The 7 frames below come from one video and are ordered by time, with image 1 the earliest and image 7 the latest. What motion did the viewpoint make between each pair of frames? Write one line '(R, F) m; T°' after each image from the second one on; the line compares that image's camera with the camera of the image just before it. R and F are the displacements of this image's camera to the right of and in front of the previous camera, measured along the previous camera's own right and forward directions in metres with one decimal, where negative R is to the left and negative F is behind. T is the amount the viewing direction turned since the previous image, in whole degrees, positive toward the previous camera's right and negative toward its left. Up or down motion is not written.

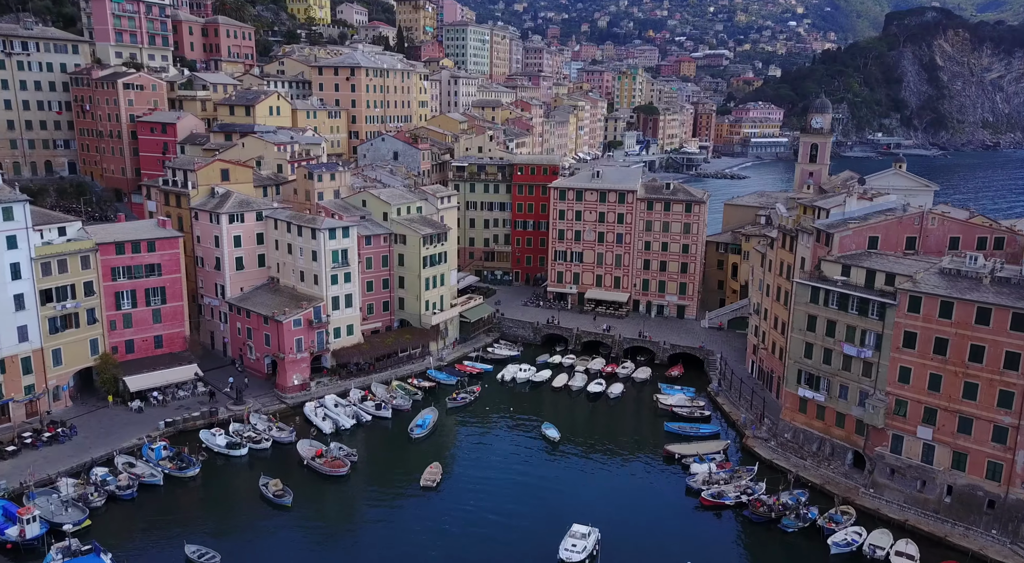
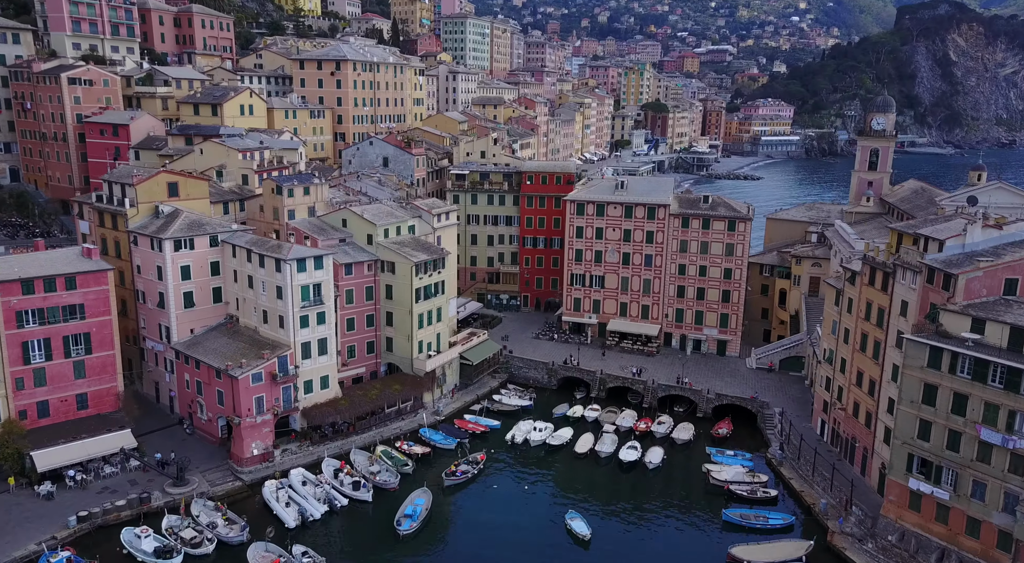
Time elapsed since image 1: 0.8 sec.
(-1.1, +14.6) m; 0°
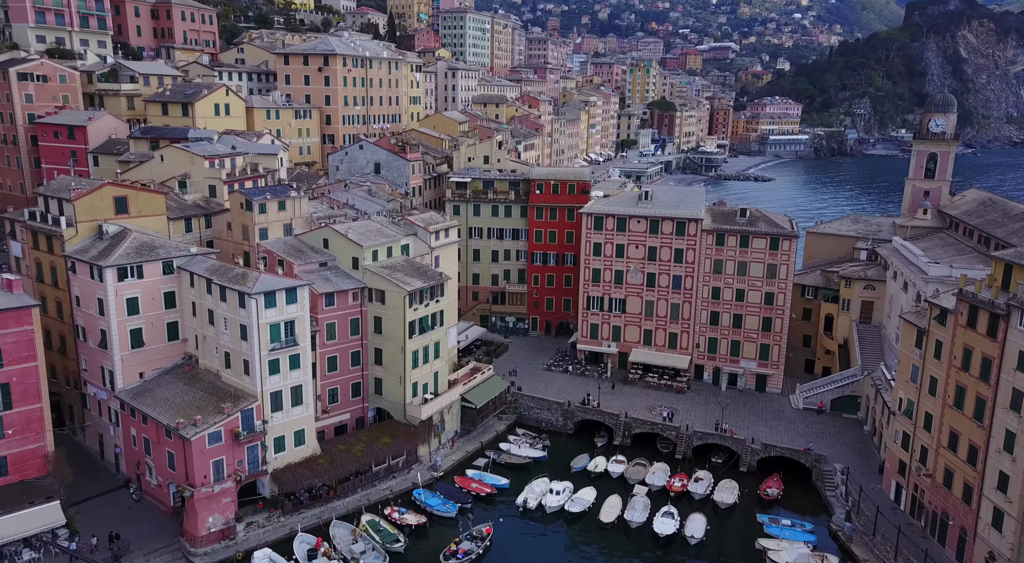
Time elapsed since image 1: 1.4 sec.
(-0.8, +10.3) m; 0°
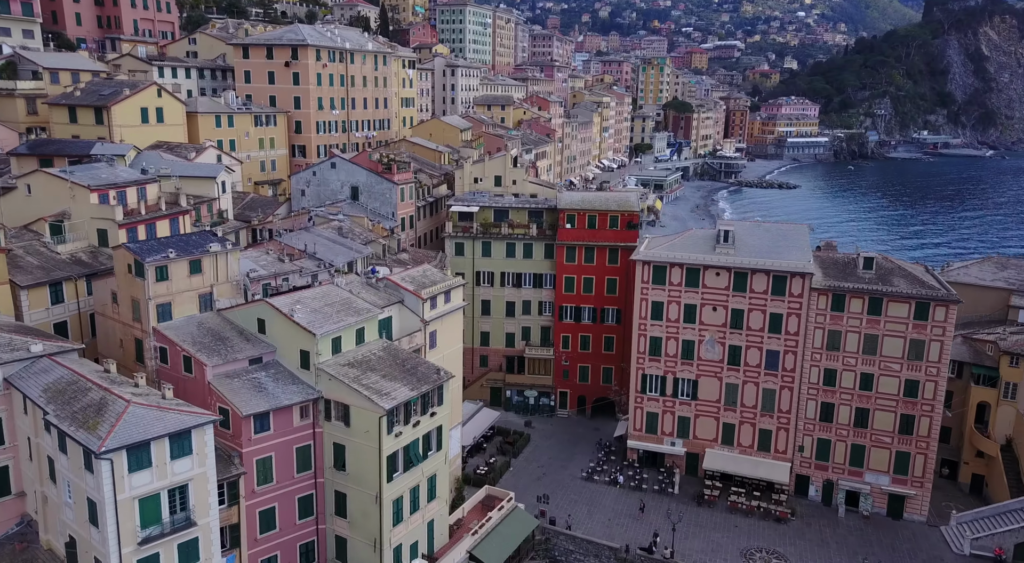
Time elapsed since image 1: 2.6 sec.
(-1.8, +20.9) m; 0°
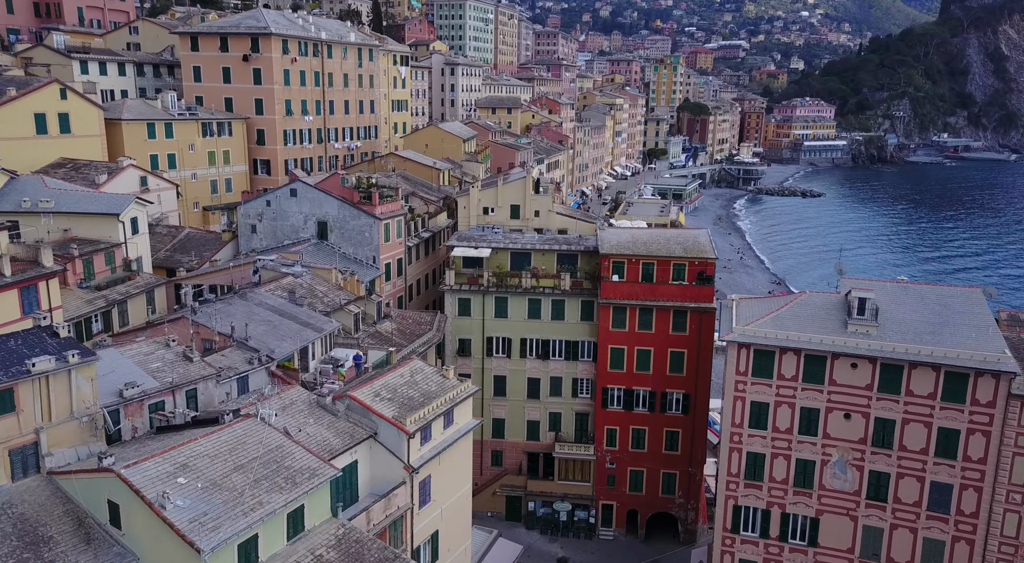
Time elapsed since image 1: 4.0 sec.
(-1.4, +17.3) m; 0°
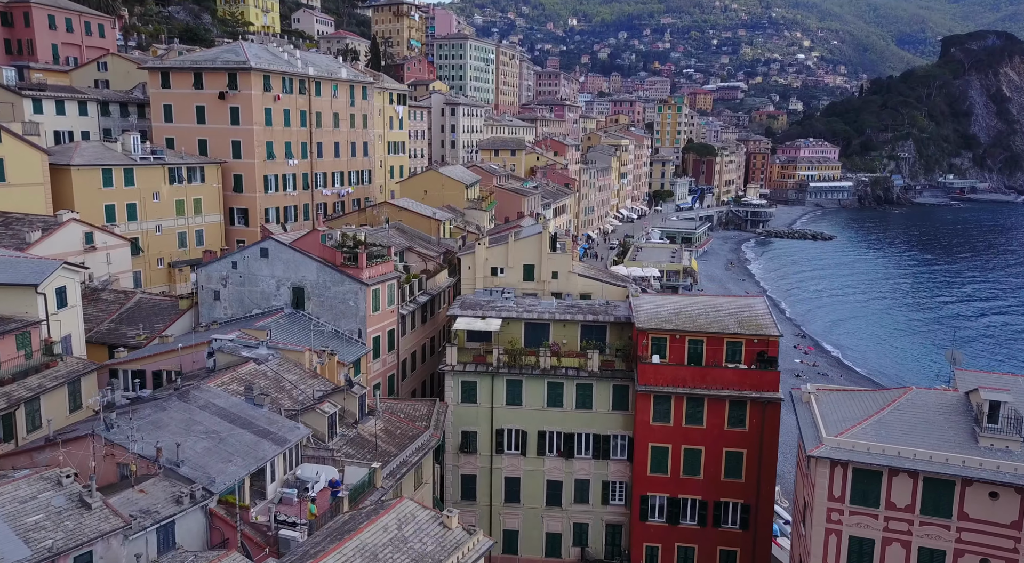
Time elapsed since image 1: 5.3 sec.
(-0.8, +8.4) m; 0°
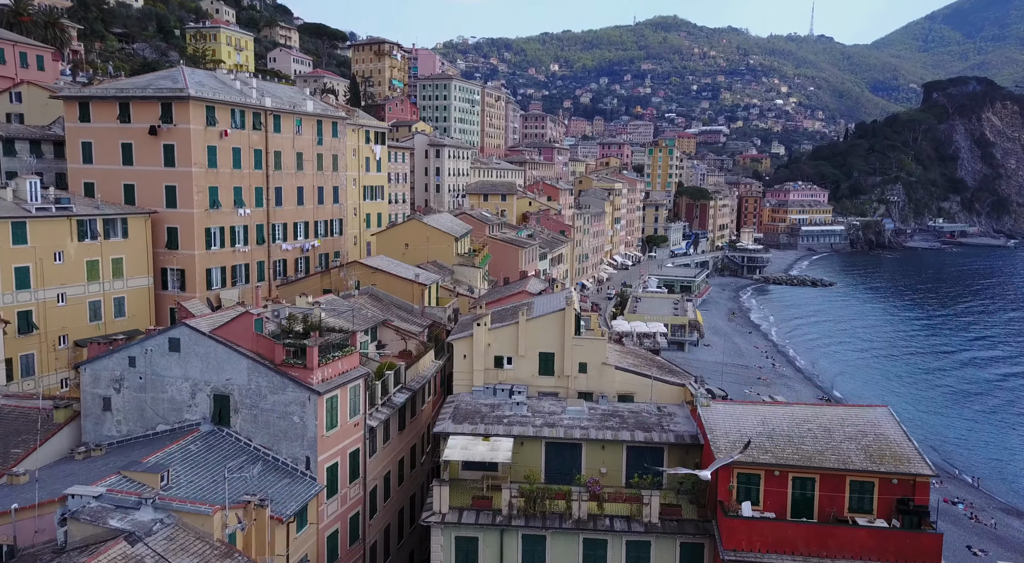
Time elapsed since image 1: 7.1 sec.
(-1.1, +12.1) m; +1°
